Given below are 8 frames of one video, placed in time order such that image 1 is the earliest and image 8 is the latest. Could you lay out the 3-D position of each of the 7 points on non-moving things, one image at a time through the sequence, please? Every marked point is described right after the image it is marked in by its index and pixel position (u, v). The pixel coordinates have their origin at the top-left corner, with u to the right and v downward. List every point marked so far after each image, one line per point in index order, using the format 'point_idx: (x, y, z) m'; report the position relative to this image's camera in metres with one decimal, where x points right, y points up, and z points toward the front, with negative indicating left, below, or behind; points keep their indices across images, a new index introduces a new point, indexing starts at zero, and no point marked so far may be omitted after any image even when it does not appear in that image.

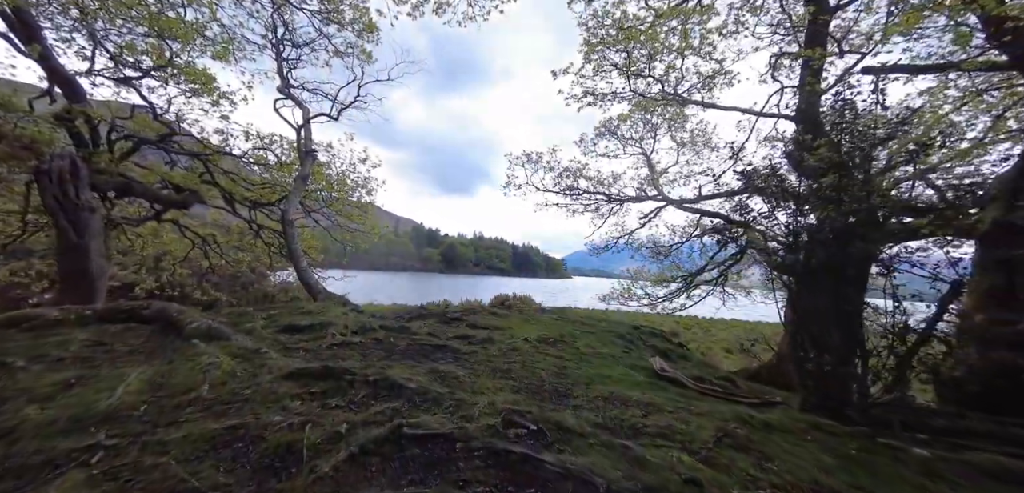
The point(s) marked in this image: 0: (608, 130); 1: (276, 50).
0: (+2.8, +3.5, +12.2) m
1: (-4.9, +4.1, +8.4) m
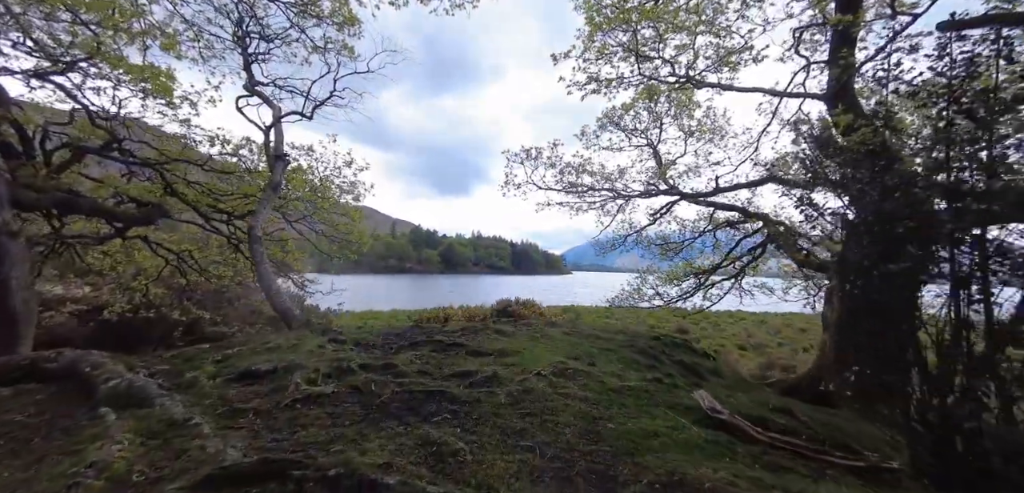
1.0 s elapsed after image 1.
0: (+2.7, +3.5, +11.4) m
1: (-5.0, +3.8, +7.6) m
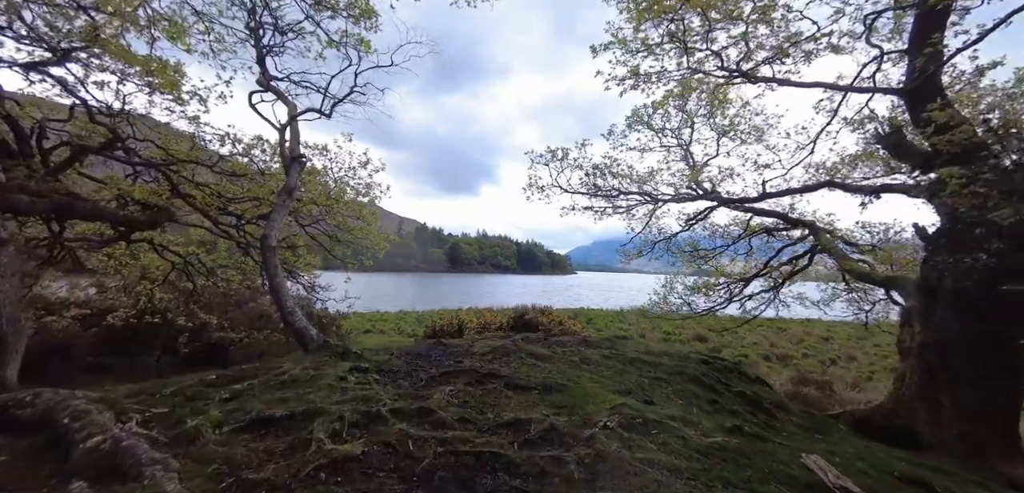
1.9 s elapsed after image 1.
0: (+3.3, +3.3, +10.7) m
1: (-4.4, +3.7, +7.1) m
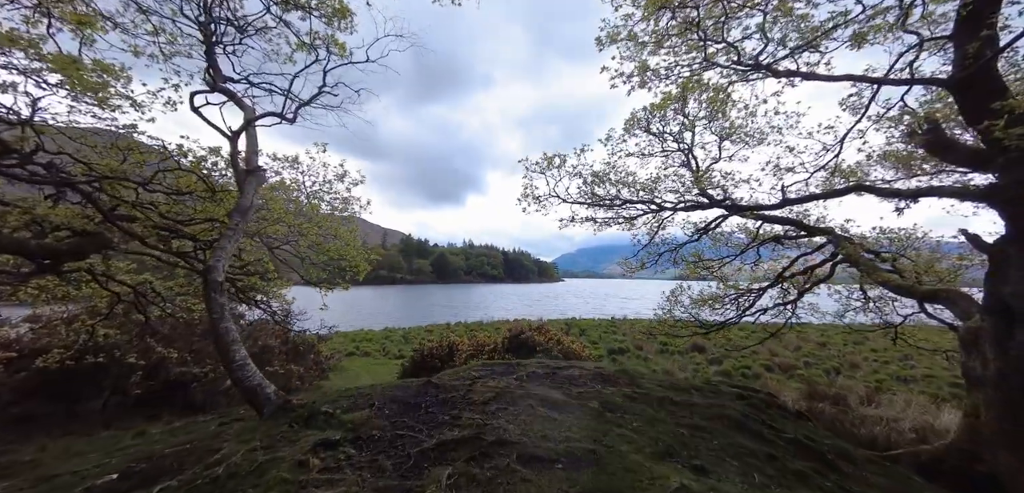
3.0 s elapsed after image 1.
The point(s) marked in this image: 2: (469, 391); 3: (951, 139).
0: (+3.1, +3.0, +10.1) m
1: (-4.6, +3.2, +6.1) m
2: (-0.5, -1.7, +4.9) m
3: (+5.5, +1.3, +5.1) m
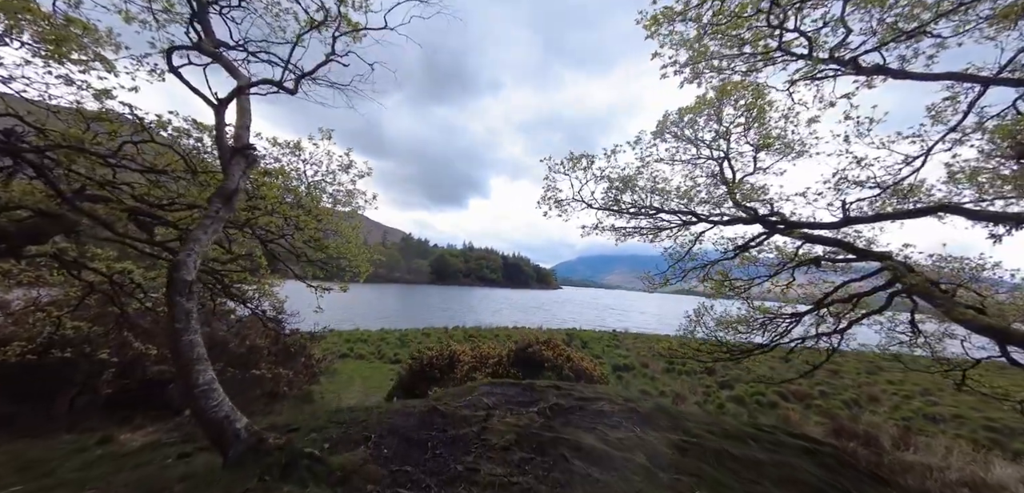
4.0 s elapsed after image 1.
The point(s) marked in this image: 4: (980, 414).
0: (+3.6, +2.7, +9.3) m
1: (-4.0, +3.4, +5.4) m
2: (-0.3, -1.8, +4.1) m
3: (+5.9, +0.9, +4.3) m
4: (+17.0, -6.3, +14.7) m
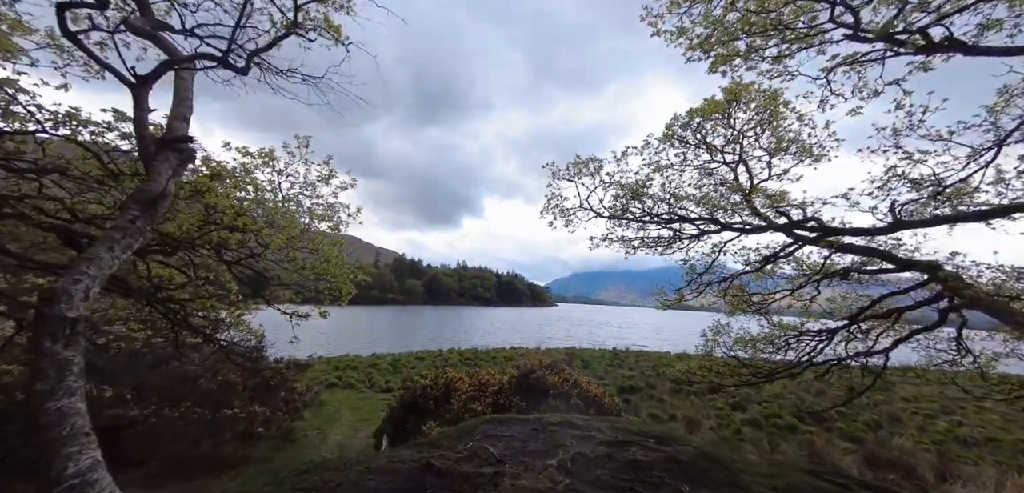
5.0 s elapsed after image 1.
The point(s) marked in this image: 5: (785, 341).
0: (+3.5, +2.4, +8.6) m
1: (-4.1, +3.1, +4.6) m
2: (-0.1, -1.9, +3.2) m
3: (+6.0, +0.9, +3.6) m
4: (+17.0, -6.5, +13.9) m
5: (+5.9, -2.0, +8.7) m
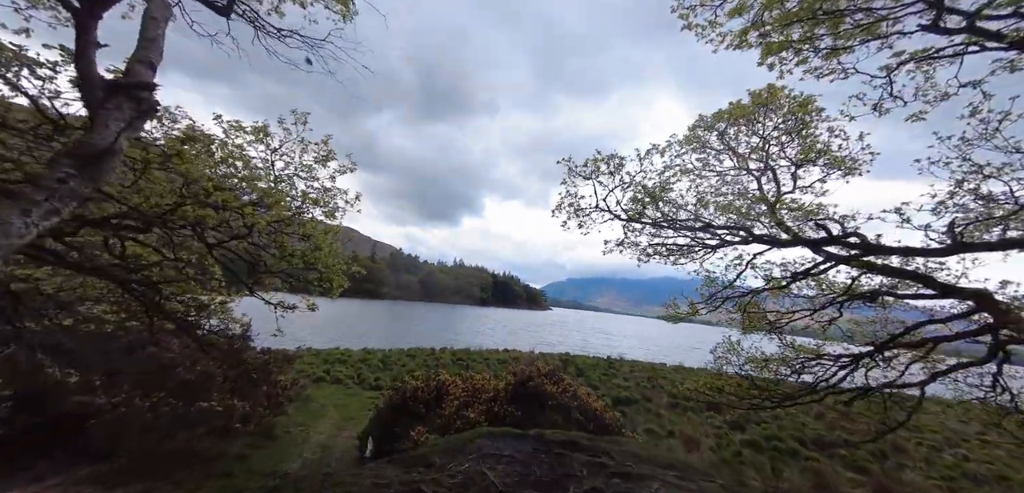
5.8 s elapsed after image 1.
0: (+3.8, +2.2, +8.1) m
1: (-3.7, +3.4, +4.0) m
2: (-0.1, -1.9, +2.6) m
3: (+6.2, +0.6, +3.1) m
4: (+16.7, -7.5, +13.4) m
5: (+5.9, -2.4, +8.2) m
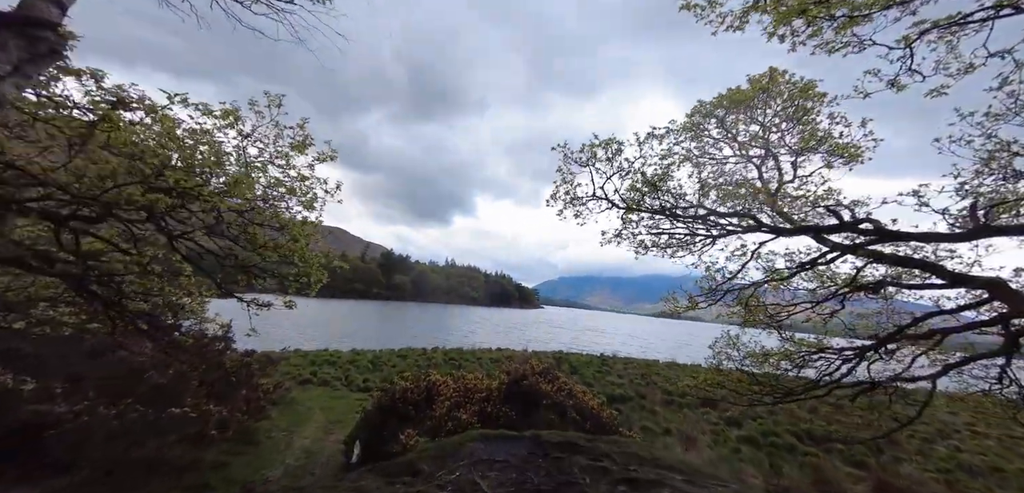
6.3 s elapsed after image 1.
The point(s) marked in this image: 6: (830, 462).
0: (+3.6, +2.3, +7.8) m
1: (-3.8, +3.5, +3.6) m
2: (-0.1, -1.8, +2.2) m
3: (+6.2, +0.8, +2.8) m
4: (+16.5, -7.2, +13.4) m
5: (+5.8, -2.2, +7.9) m
6: (+9.4, -6.3, +12.1) m
